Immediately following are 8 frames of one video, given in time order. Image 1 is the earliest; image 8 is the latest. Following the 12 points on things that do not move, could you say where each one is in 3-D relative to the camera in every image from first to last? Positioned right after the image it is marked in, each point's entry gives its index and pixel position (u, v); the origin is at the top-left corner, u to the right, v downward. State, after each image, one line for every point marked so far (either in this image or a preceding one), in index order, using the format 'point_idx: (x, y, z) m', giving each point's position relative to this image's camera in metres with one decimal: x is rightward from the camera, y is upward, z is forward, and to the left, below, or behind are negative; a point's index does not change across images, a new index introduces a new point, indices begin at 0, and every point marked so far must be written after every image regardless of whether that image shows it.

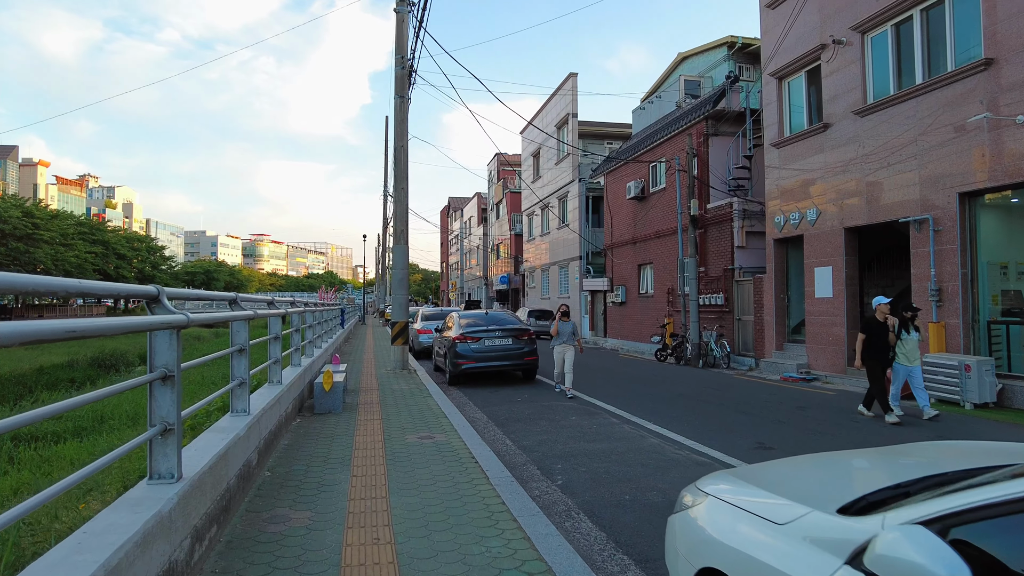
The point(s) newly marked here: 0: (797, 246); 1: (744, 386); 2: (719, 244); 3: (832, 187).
0: (+6.3, +1.0, +14.3) m
1: (+4.2, -1.8, +11.9) m
2: (+5.2, +1.1, +16.5) m
3: (+6.2, +2.0, +12.7) m
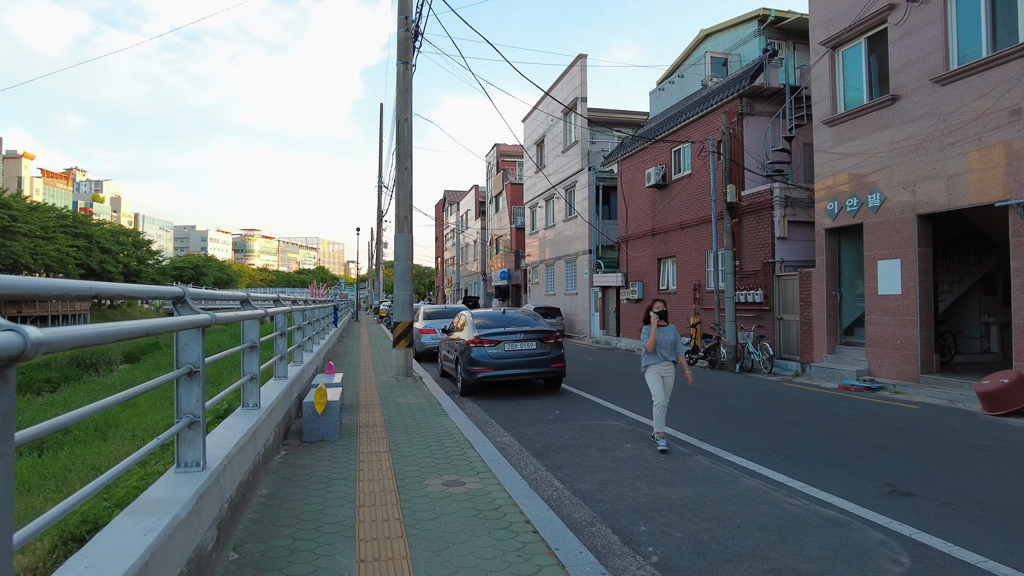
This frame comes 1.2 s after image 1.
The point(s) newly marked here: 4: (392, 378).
0: (+6.6, +1.0, +12.7) m
1: (+4.6, -1.7, +10.3) m
2: (+5.5, +1.2, +14.8) m
3: (+6.6, +2.0, +11.0) m
4: (-2.1, -1.6, +11.4) m
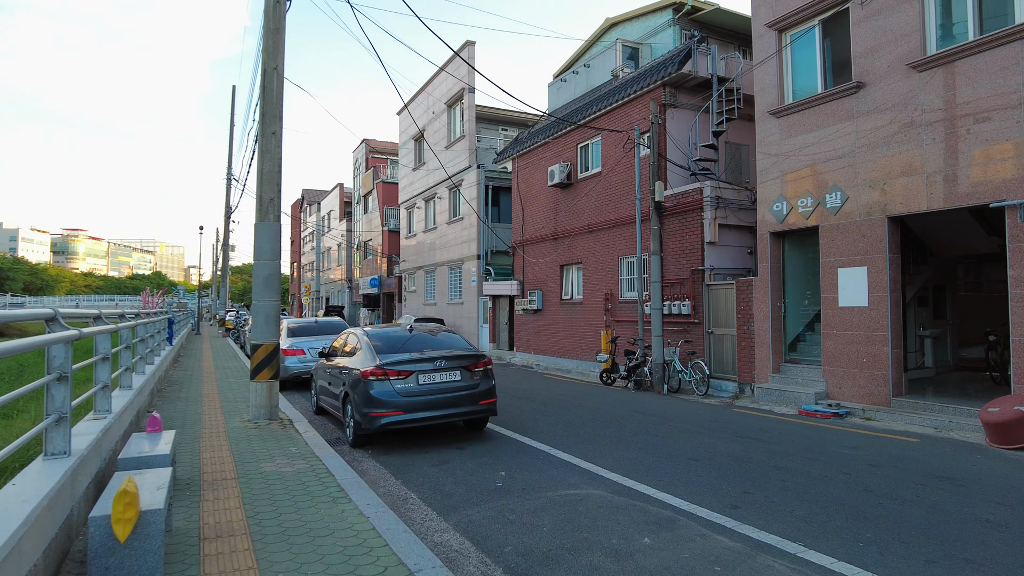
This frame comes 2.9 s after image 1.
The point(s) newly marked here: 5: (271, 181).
0: (+5.0, +0.8, +11.4) m
1: (+3.5, -1.9, +8.6) m
2: (+3.5, +1.0, +13.3) m
3: (+5.3, +1.8, +9.8) m
4: (-3.3, -1.7, +8.2) m
5: (-3.2, +1.4, +8.6) m
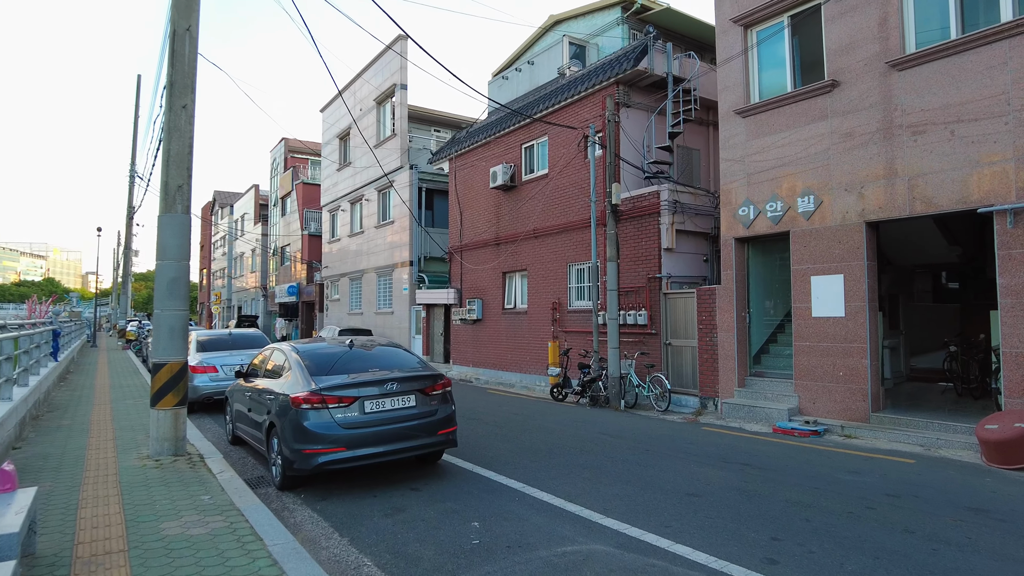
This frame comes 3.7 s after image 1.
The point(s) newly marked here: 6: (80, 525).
0: (+4.2, +0.7, +10.8) m
1: (+3.0, -2.0, +7.8) m
2: (+2.4, +0.8, +12.5) m
3: (+4.7, +1.7, +9.3) m
4: (-3.7, -1.8, +6.6) m
5: (-3.6, +1.3, +7.1) m
6: (-3.1, -1.7, +4.6) m
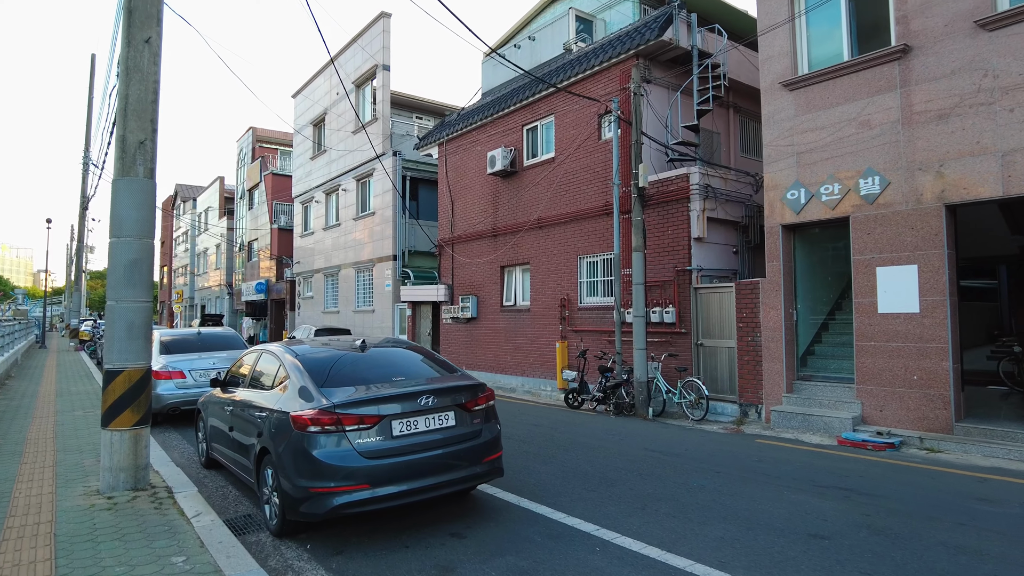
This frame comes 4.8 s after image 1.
0: (+4.4, +0.8, +9.7) m
1: (+3.4, -1.9, +6.6) m
2: (+2.6, +0.9, +11.2) m
3: (+5.0, +1.8, +8.1) m
4: (-3.2, -1.6, +5.1) m
5: (-3.1, +1.5, +5.5) m
6: (-2.5, -1.5, +3.1) m
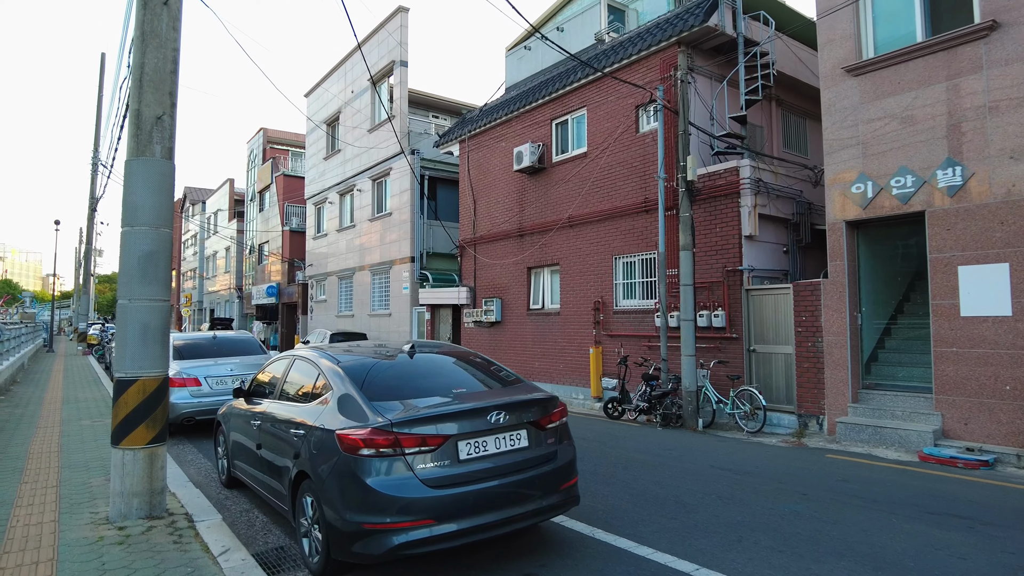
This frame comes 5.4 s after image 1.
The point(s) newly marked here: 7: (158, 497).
0: (+5.0, +0.8, +8.9) m
1: (+3.9, -1.9, +5.8) m
2: (+3.2, +0.9, +10.5) m
3: (+5.6, +1.8, +7.4) m
4: (-2.7, -1.6, +4.3) m
5: (-2.6, +1.5, +4.8) m
6: (-2.0, -1.5, +2.4) m
7: (-2.5, -1.5, +4.6) m
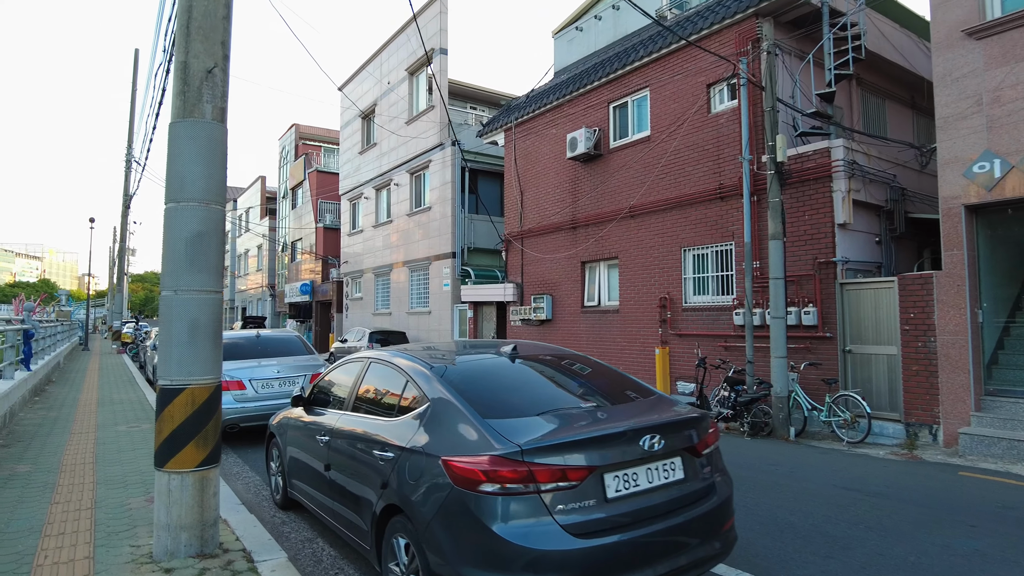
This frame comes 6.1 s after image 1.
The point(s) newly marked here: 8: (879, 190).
0: (+5.9, +0.9, +7.8) m
1: (+4.7, -1.8, +4.8) m
2: (+4.1, +1.0, +9.5) m
3: (+6.4, +1.9, +6.3) m
4: (-2.0, -1.5, +3.6) m
5: (-1.9, +1.6, +4.0) m
6: (-1.3, -1.4, +1.6) m
7: (-1.8, -1.4, +3.8) m
8: (+5.5, +1.5, +9.8) m
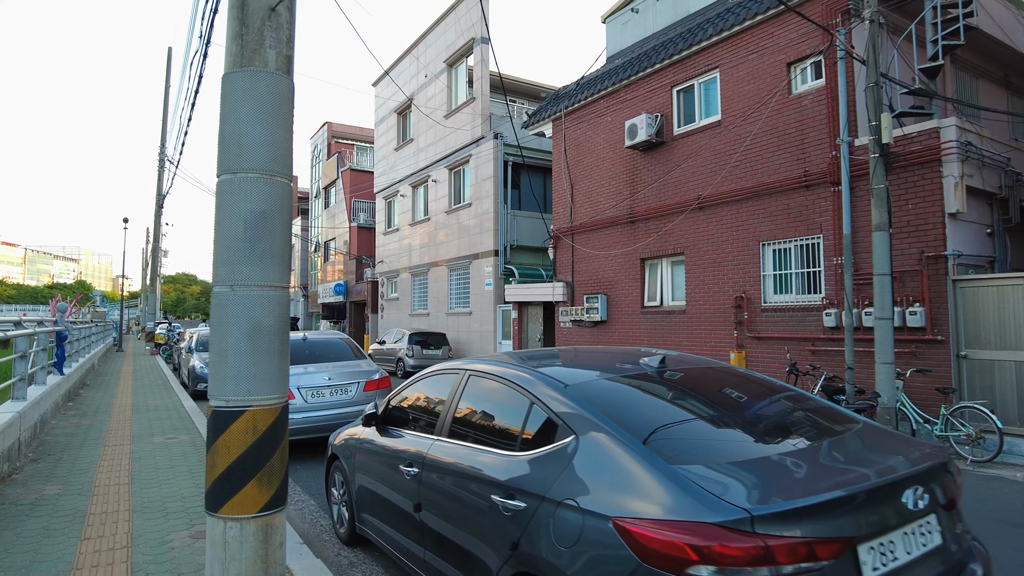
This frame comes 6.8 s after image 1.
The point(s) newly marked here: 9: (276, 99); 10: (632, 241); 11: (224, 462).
0: (+6.7, +0.9, +6.7) m
1: (+5.5, -1.8, +3.7) m
2: (+5.0, +1.0, +8.4) m
3: (+7.2, +1.9, +5.1) m
4: (-1.3, -1.5, +2.7) m
5: (-1.2, +1.6, +3.2) m
6: (-0.7, -1.4, +0.7) m
7: (-1.1, -1.4, +3.0) m
8: (+6.4, +1.5, +8.7) m
9: (-1.1, +0.9, +3.2) m
10: (+2.4, +0.9, +12.8) m
11: (-1.3, -0.8, +2.9) m
